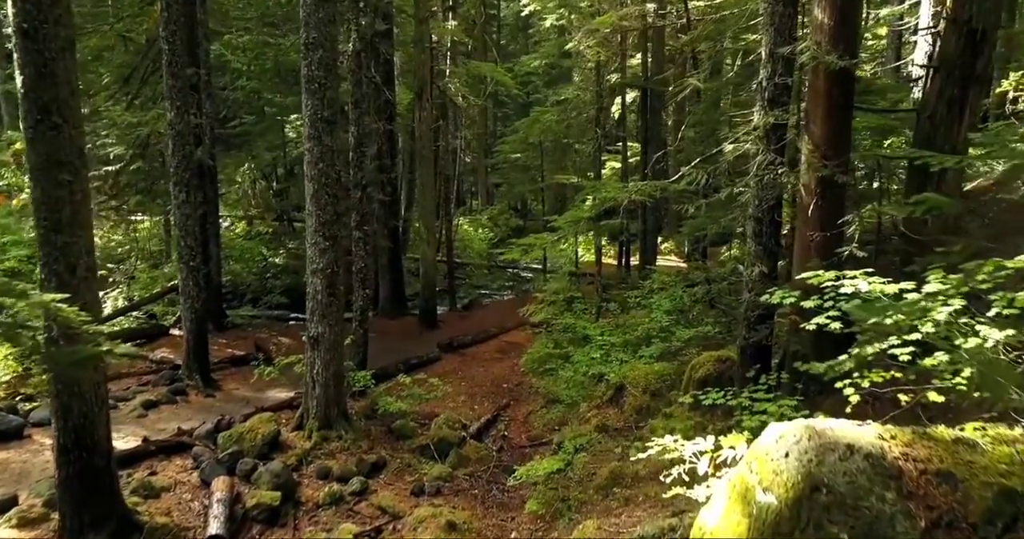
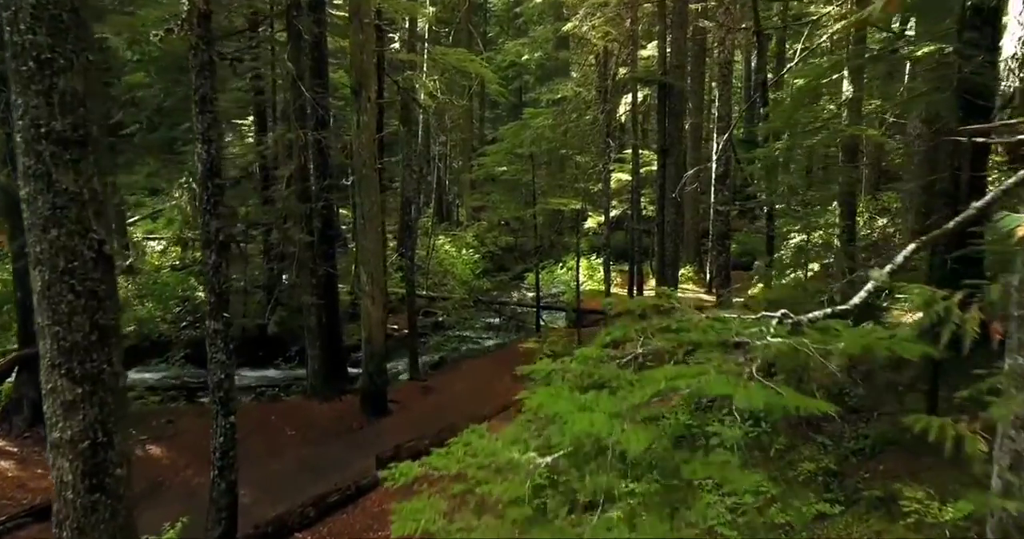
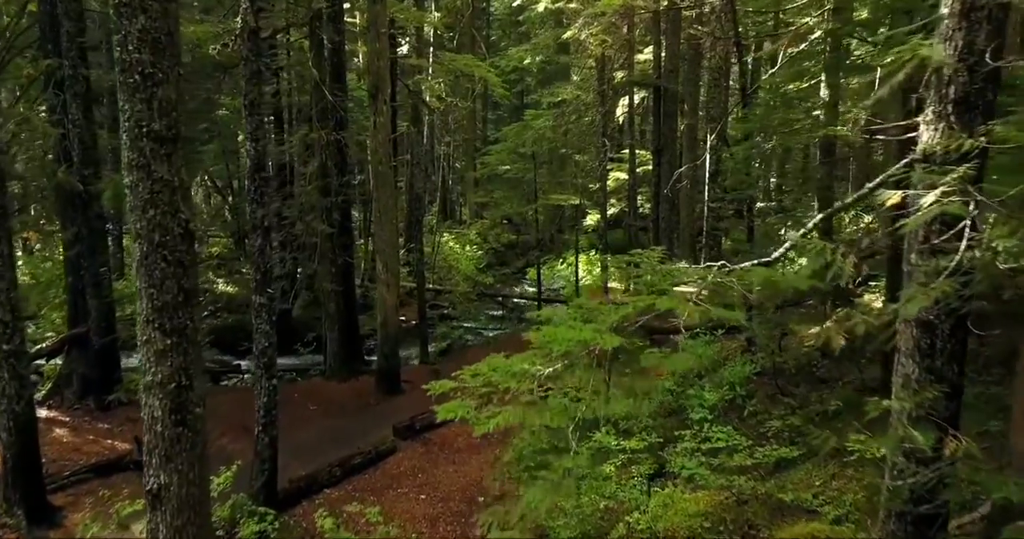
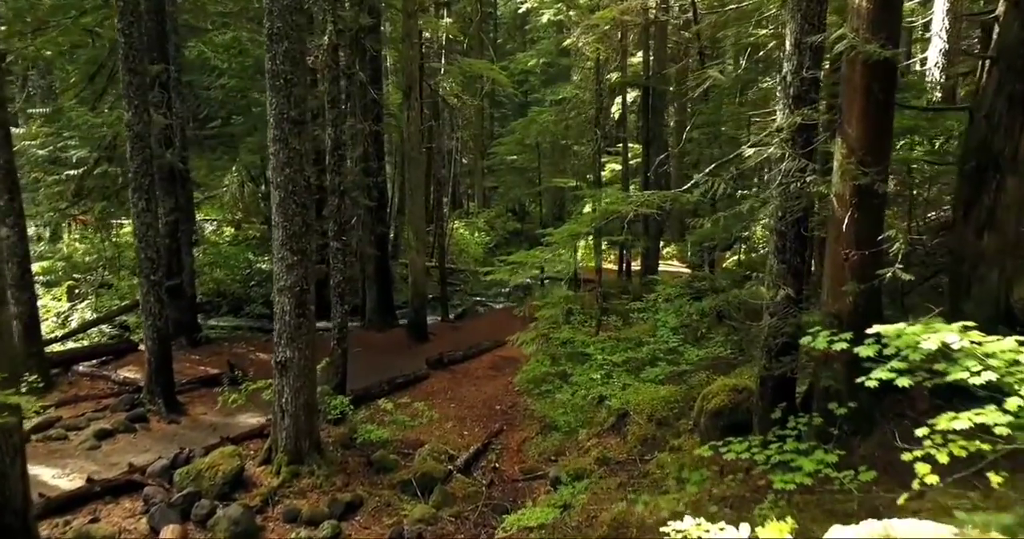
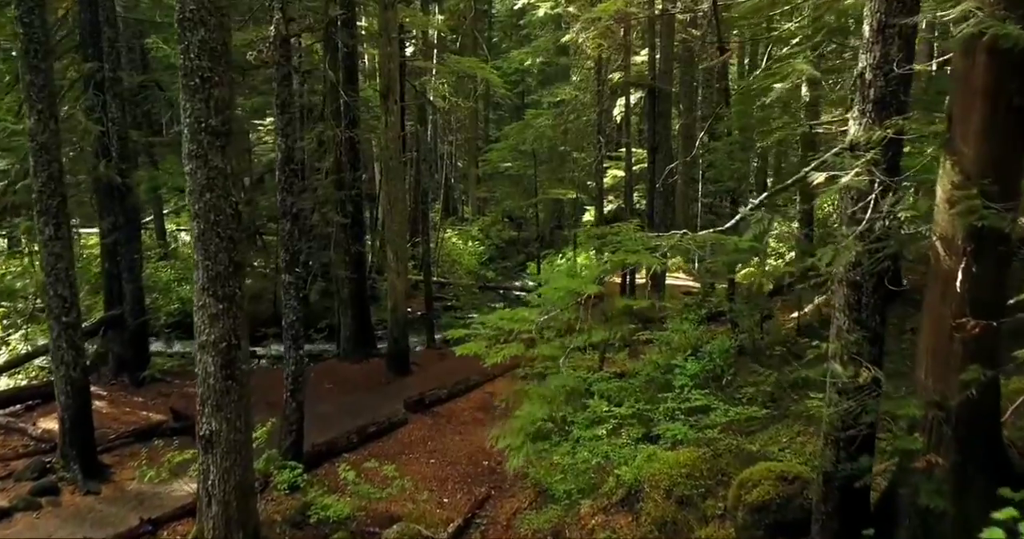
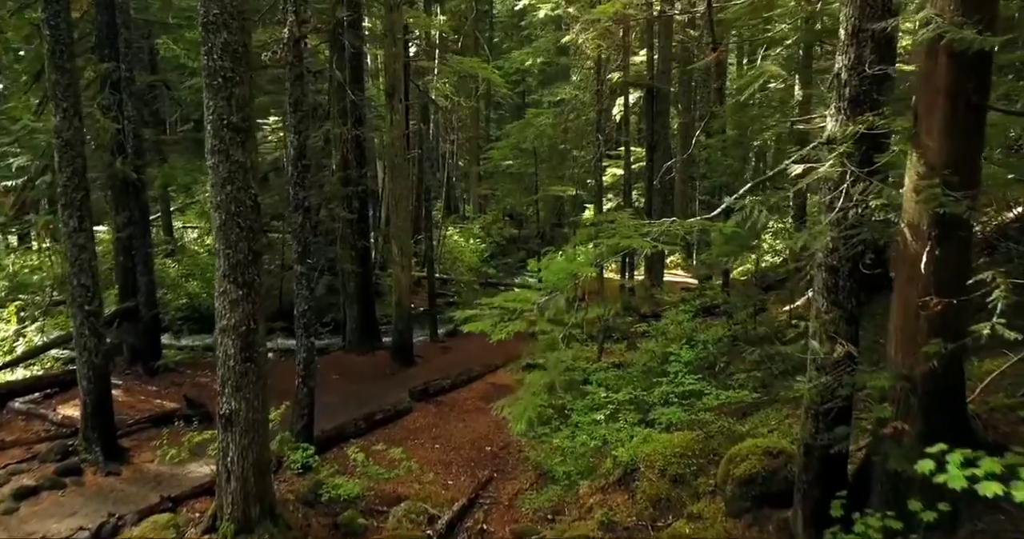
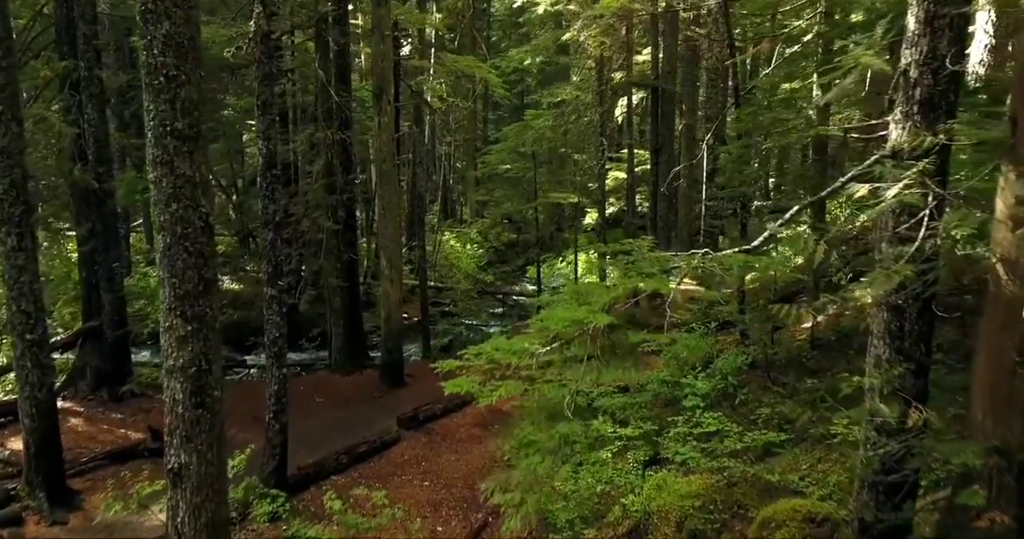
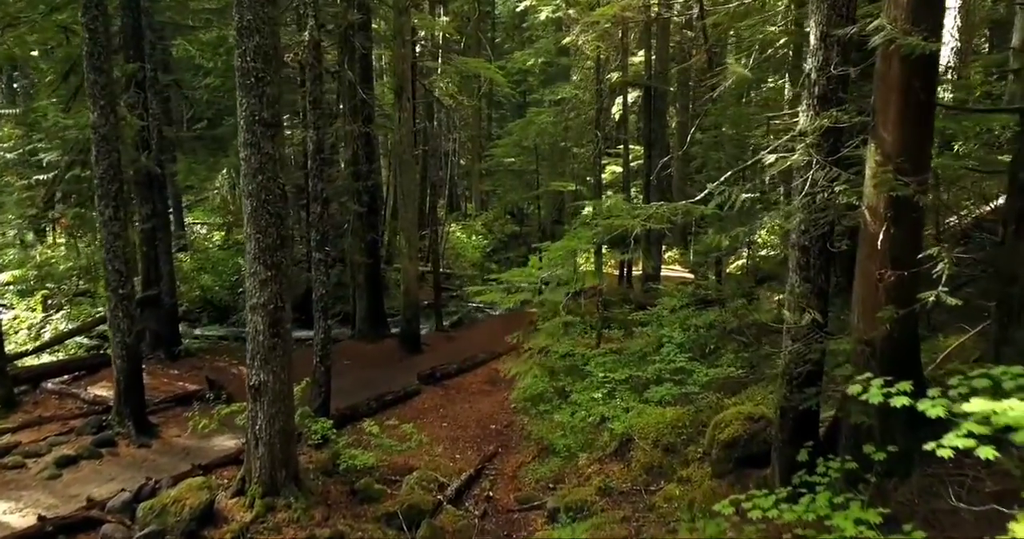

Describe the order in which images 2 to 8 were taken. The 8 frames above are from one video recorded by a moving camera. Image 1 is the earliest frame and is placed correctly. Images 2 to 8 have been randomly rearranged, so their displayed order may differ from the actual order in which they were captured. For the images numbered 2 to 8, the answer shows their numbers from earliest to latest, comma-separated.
4, 8, 6, 5, 7, 3, 2
